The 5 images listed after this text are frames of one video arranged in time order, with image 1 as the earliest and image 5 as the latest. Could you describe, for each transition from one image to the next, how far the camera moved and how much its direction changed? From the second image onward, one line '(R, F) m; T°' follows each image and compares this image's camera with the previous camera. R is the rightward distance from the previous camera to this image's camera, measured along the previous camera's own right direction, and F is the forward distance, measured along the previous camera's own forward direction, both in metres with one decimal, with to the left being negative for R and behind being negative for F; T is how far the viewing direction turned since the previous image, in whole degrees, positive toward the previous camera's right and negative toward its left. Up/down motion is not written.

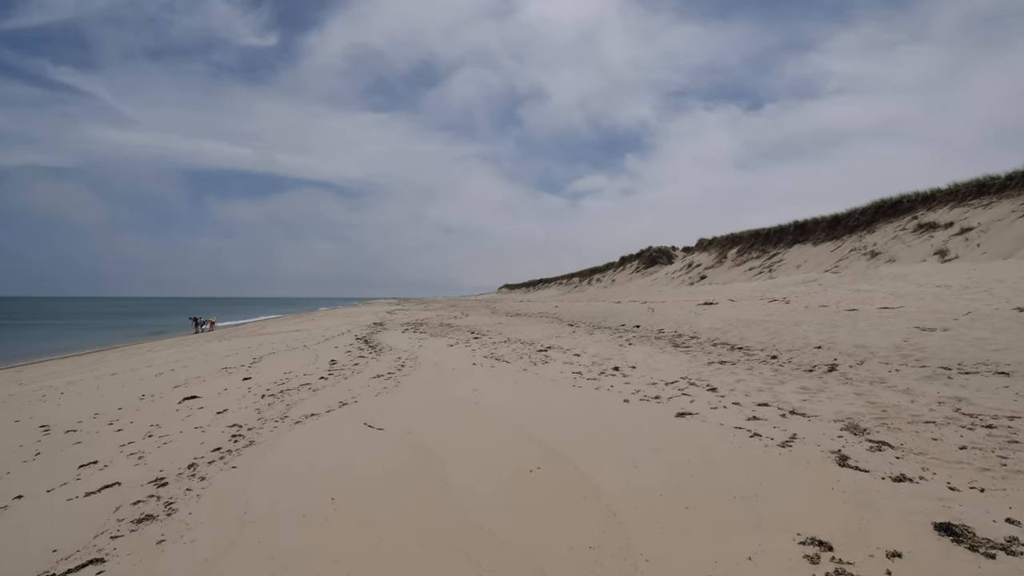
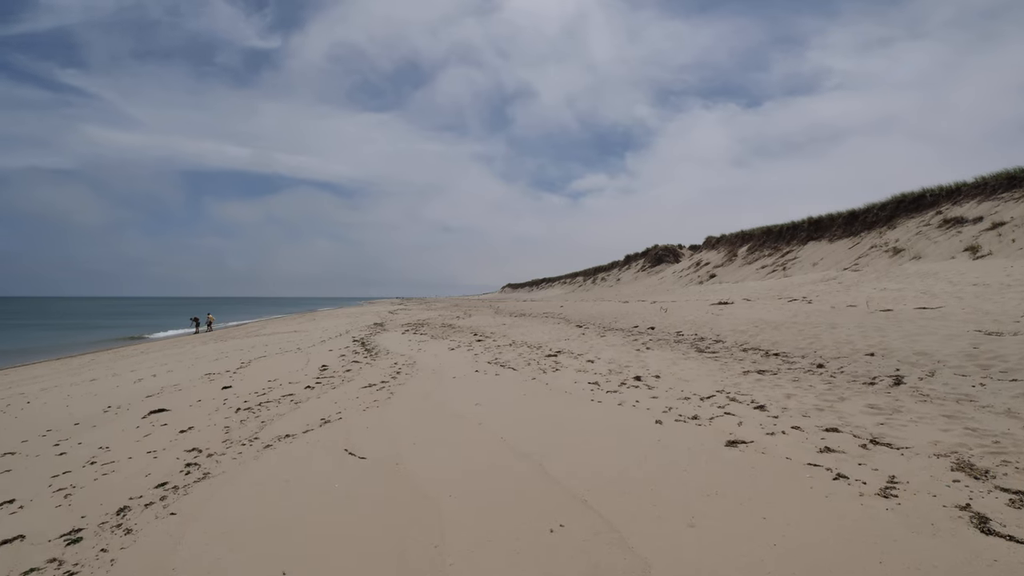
(-0.1, +0.9) m; 0°
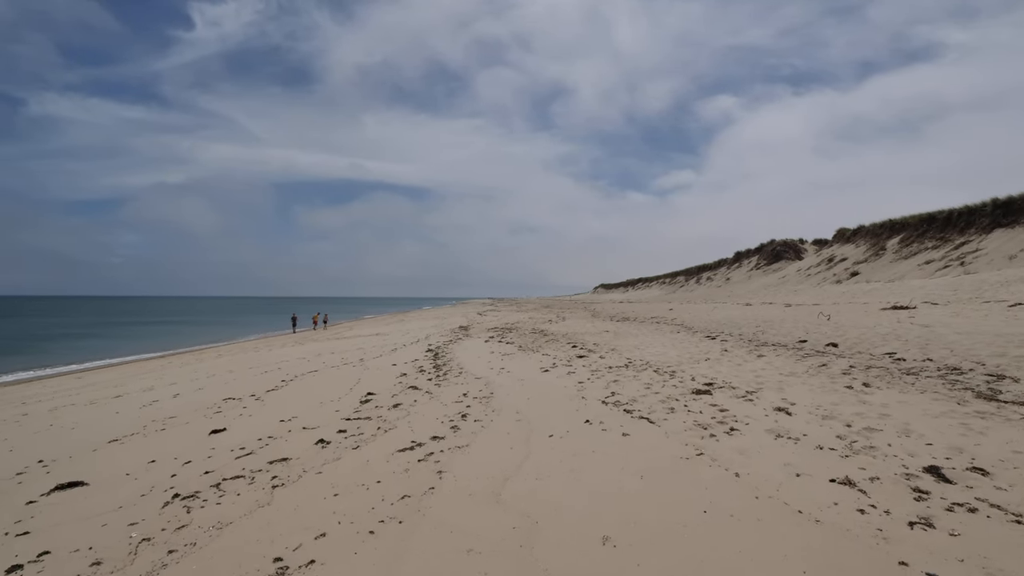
(-0.4, +3.2) m; -10°
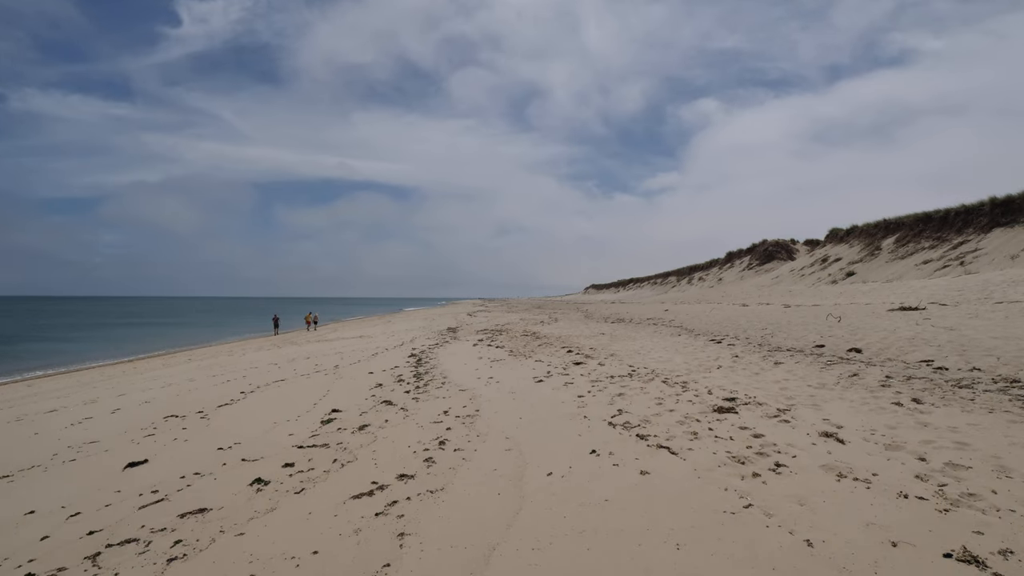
(0.0, +1.0) m; +1°
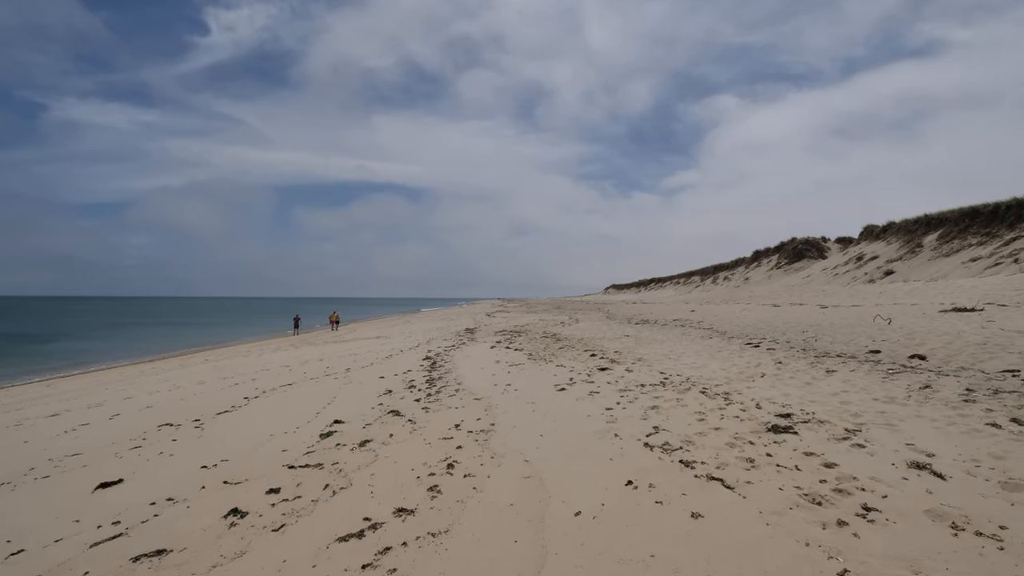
(0.0, +0.7) m; -2°
